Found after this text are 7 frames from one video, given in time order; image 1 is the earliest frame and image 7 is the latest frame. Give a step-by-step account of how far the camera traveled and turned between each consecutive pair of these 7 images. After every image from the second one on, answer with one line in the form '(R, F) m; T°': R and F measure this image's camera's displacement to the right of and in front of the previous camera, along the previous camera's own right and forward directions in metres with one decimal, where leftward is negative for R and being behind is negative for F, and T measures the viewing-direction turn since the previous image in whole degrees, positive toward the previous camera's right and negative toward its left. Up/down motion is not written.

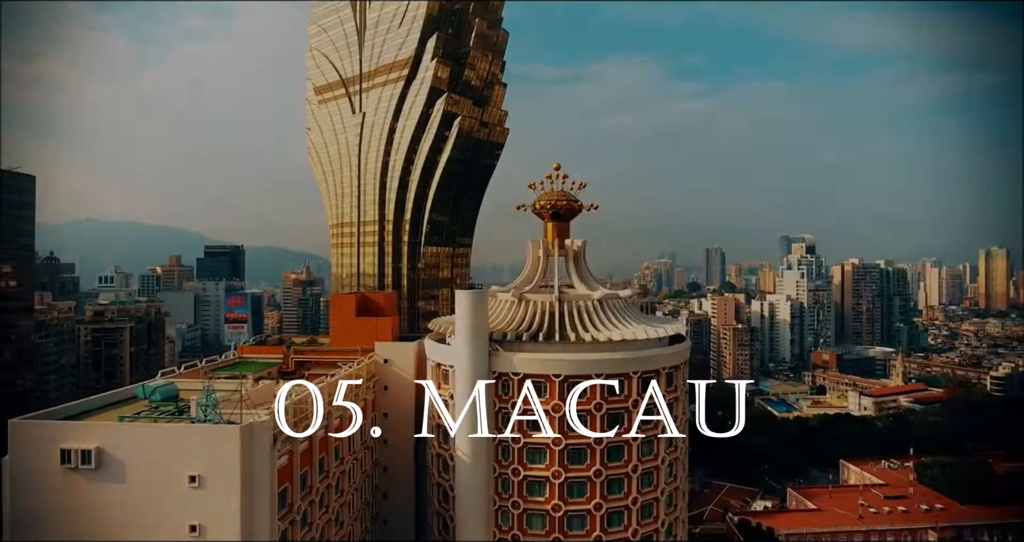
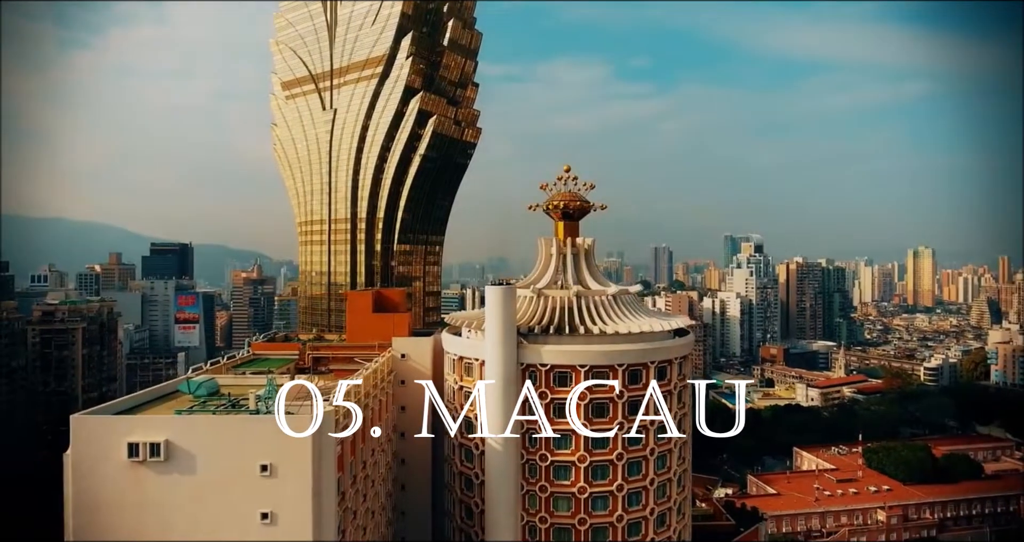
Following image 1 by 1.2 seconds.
(-2.2, -0.7) m; +5°
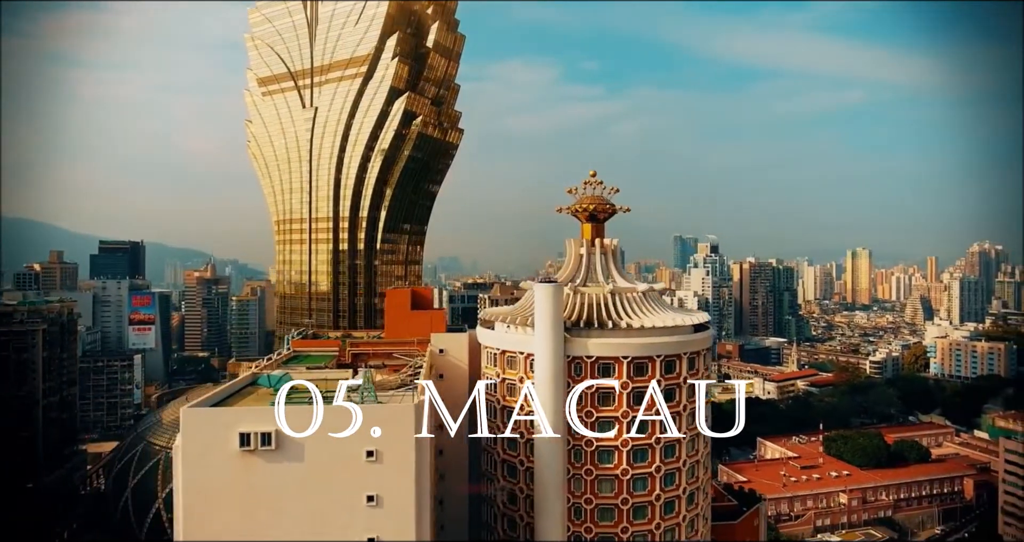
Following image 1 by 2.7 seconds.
(-2.9, -0.9) m; +5°
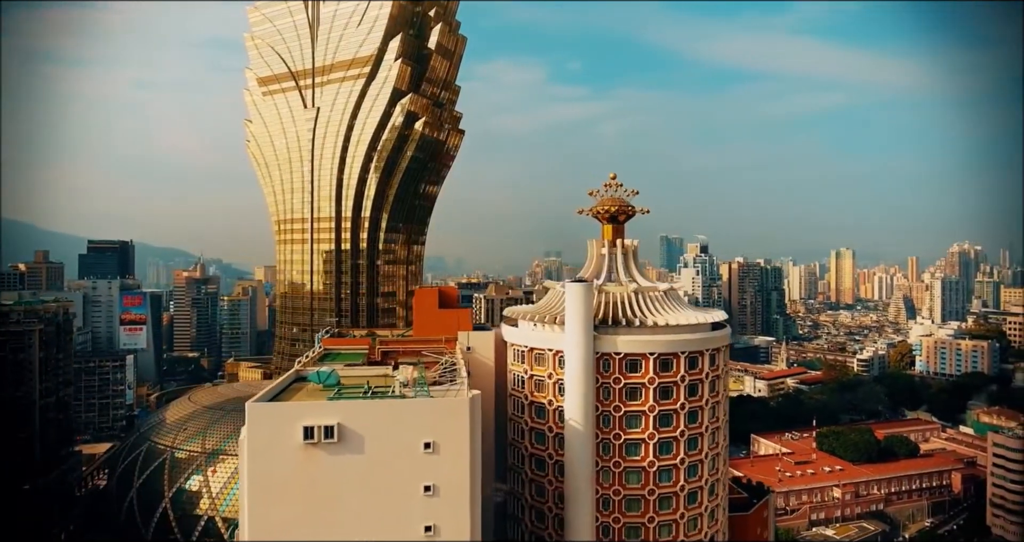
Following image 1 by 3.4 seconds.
(-1.4, -0.6) m; +1°
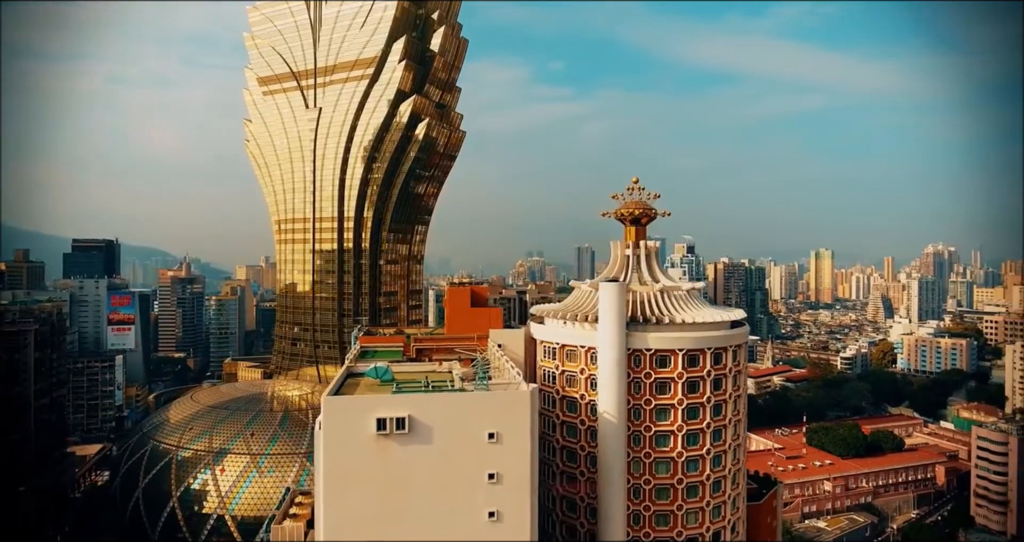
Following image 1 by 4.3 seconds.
(-1.8, -0.8) m; +2°
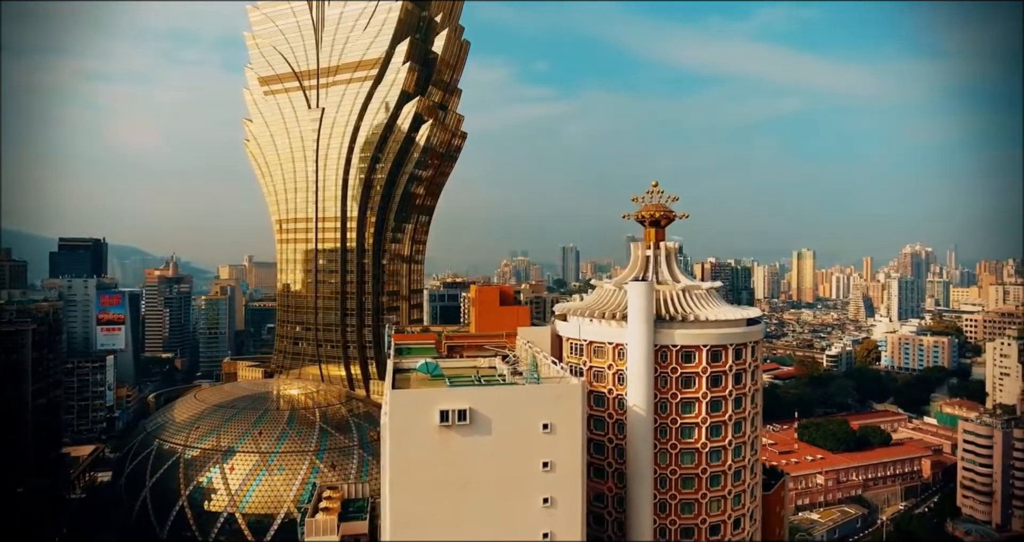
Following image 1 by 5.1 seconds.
(-1.7, -0.8) m; +2°
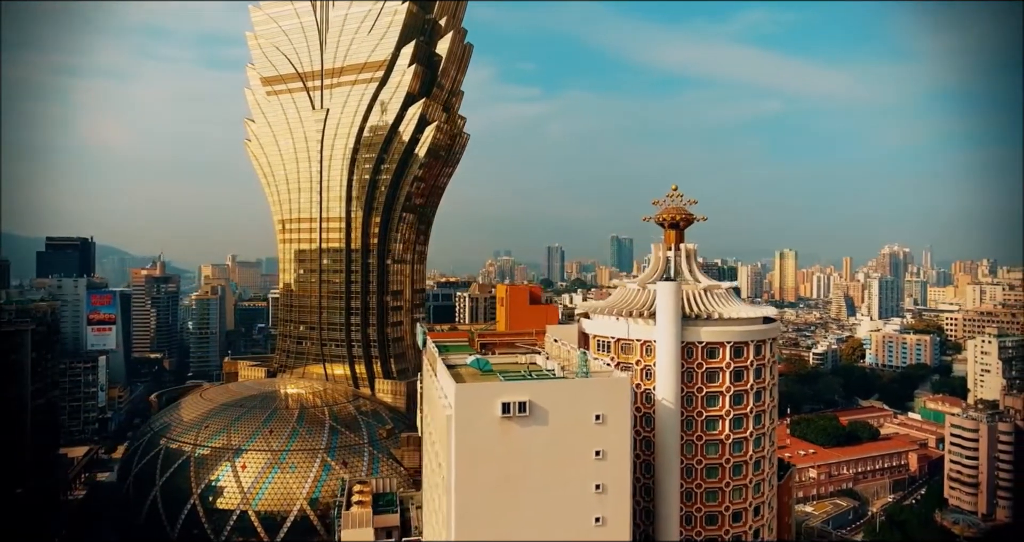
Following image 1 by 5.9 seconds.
(-1.8, -0.9) m; +2°
